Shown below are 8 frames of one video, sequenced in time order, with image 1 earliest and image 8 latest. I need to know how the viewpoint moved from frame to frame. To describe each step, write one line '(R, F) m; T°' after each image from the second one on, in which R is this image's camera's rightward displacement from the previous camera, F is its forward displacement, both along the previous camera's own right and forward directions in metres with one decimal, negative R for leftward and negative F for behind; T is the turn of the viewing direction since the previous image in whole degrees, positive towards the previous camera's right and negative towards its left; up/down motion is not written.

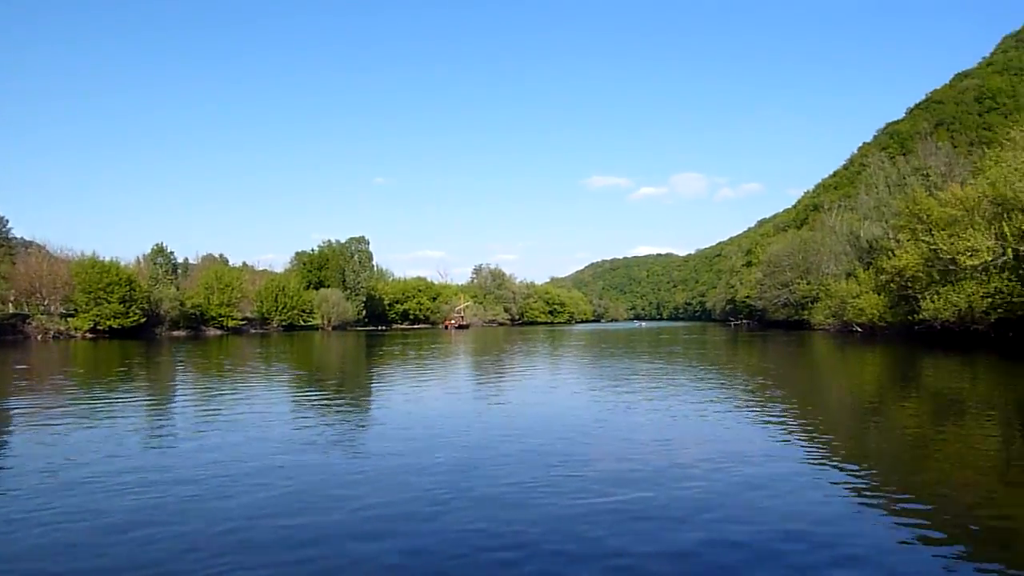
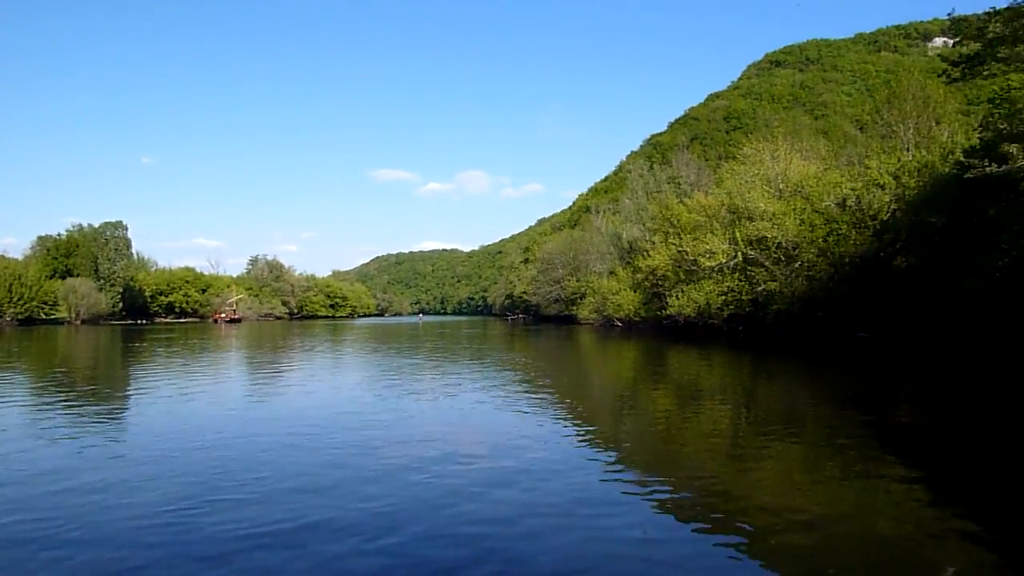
(+1.1, +0.4) m; +16°
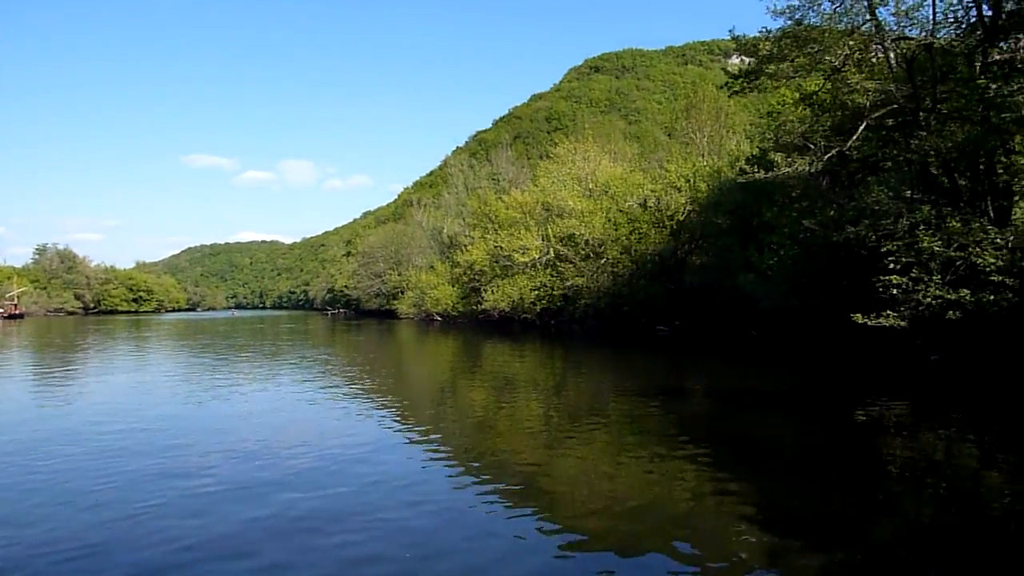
(+0.8, +0.2) m; +13°
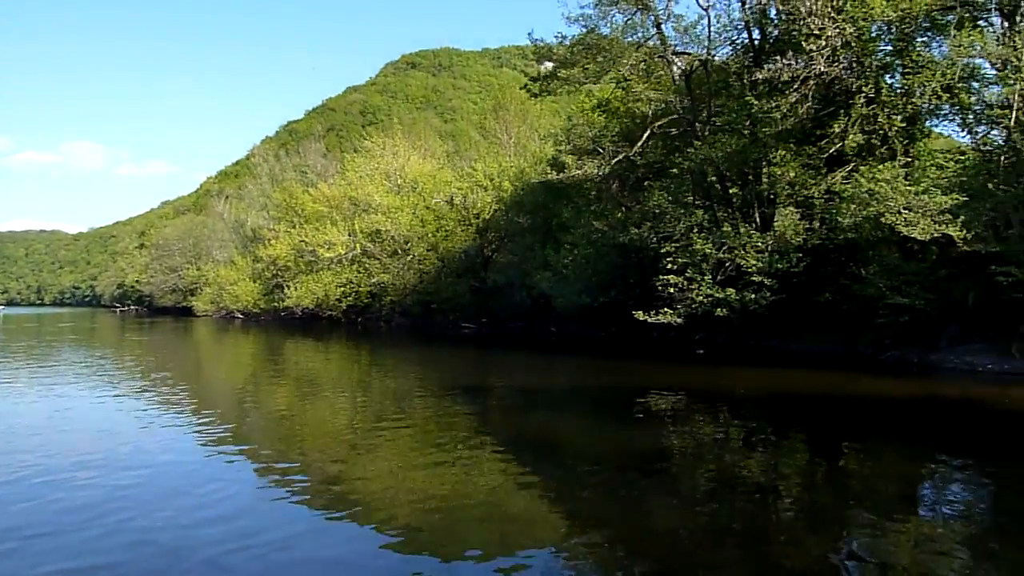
(+0.6, +0.3) m; +13°
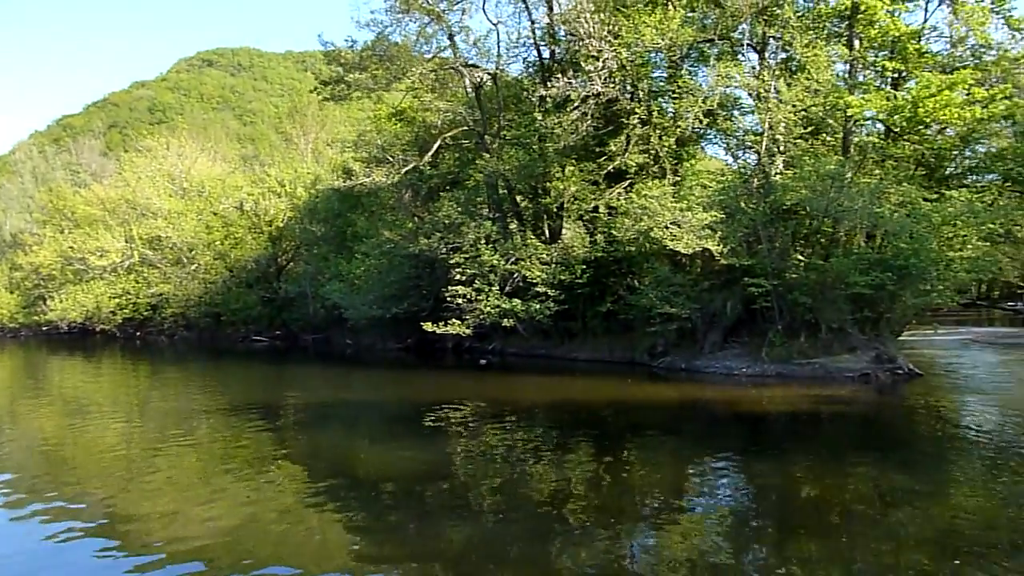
(+0.6, +0.3) m; +14°
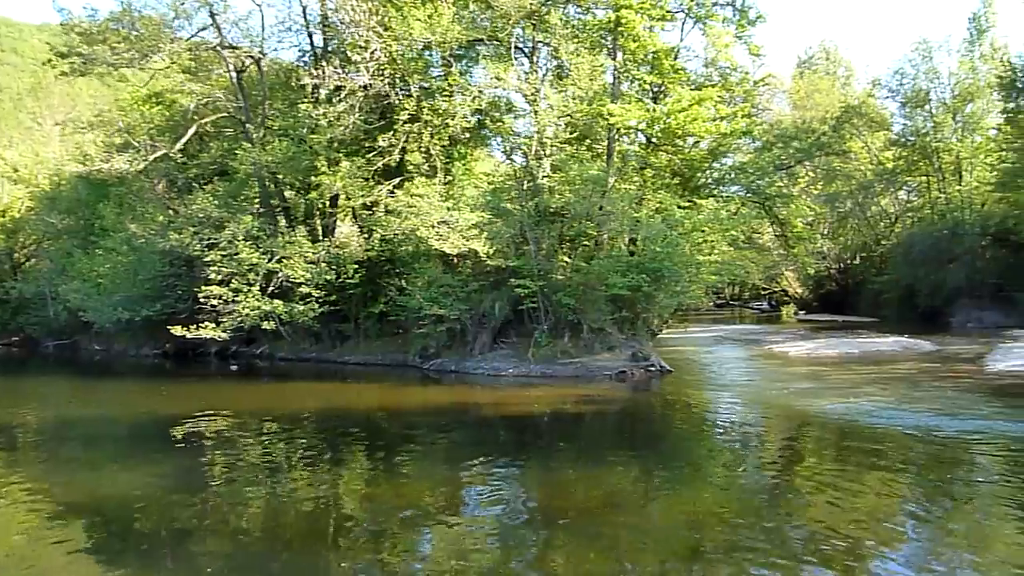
(+0.7, +0.6) m; +15°
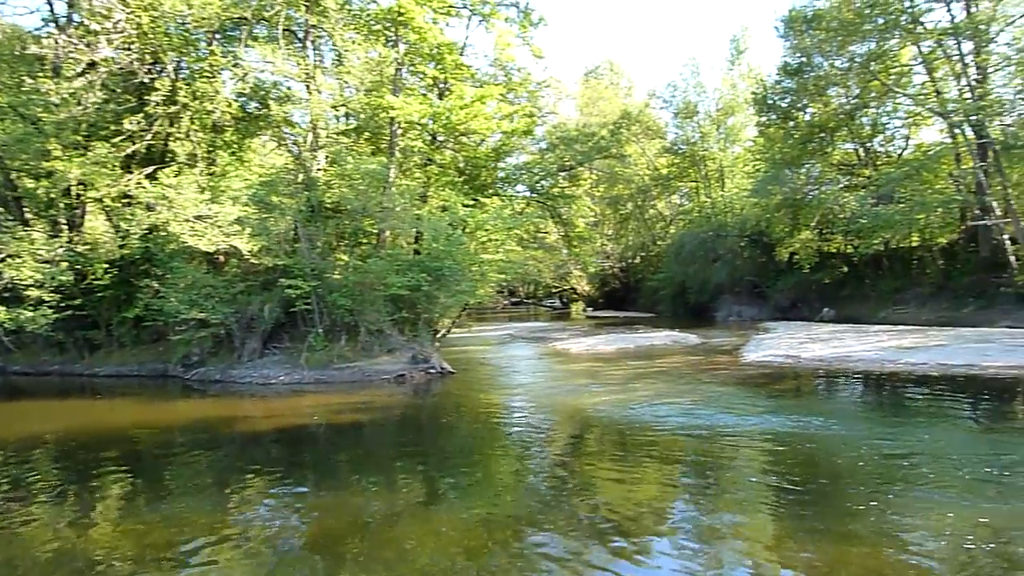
(+0.6, +0.8) m; +14°
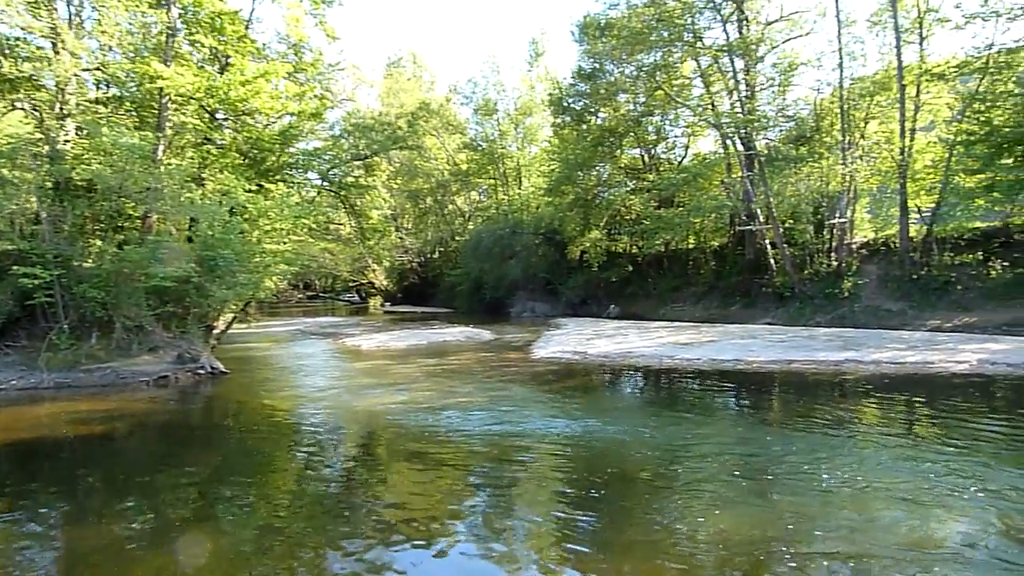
(+0.3, +0.7) m; +14°
